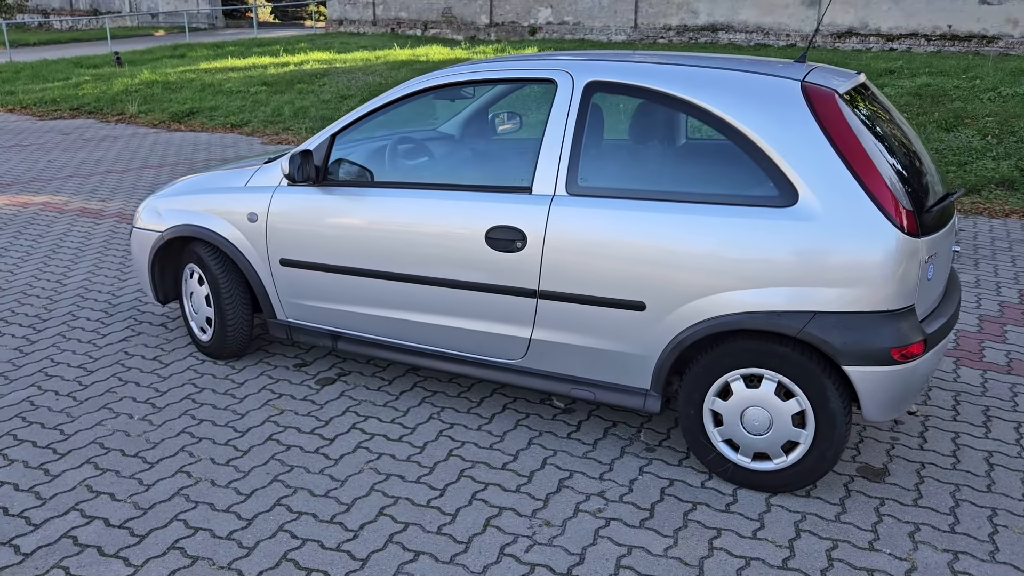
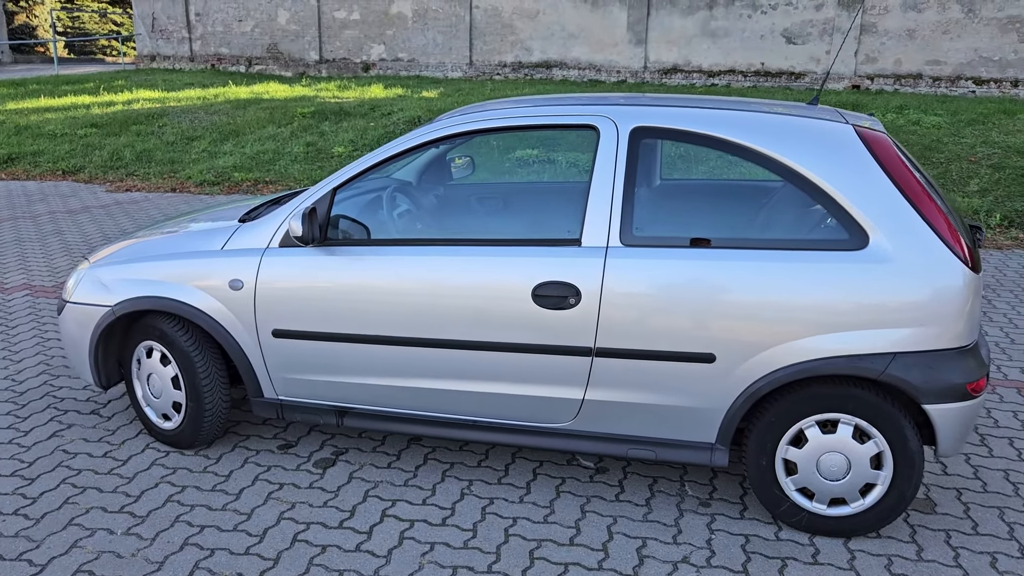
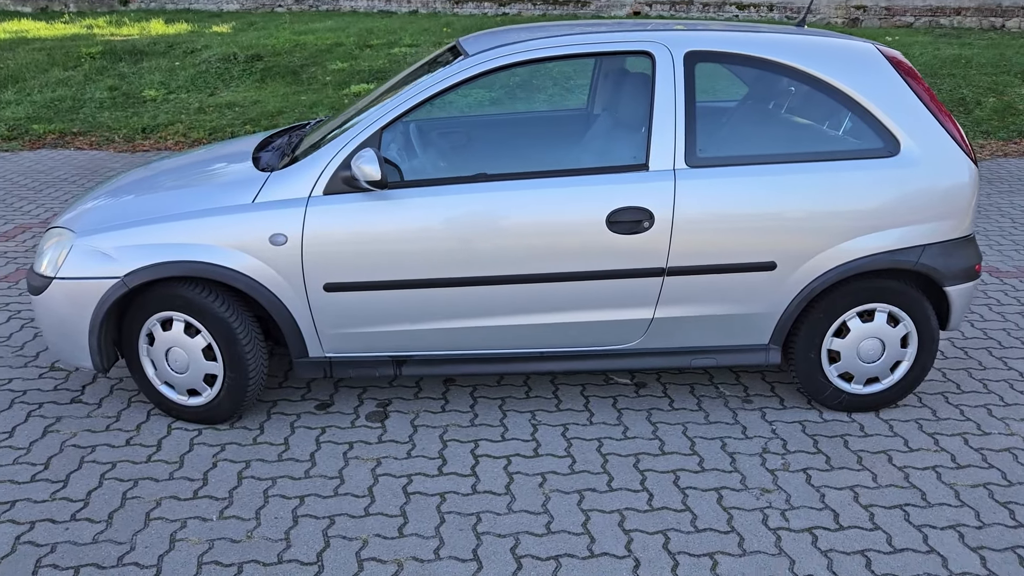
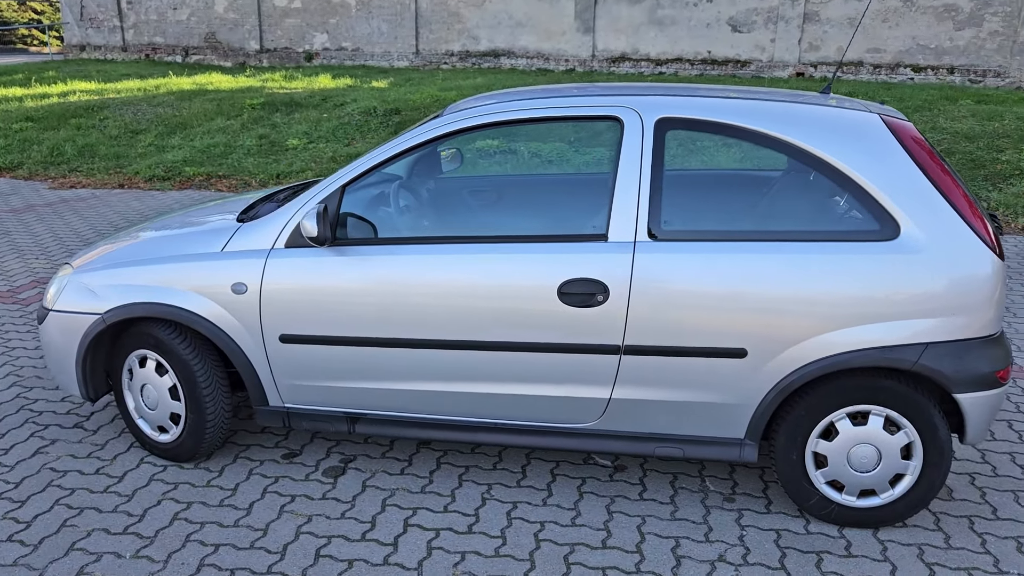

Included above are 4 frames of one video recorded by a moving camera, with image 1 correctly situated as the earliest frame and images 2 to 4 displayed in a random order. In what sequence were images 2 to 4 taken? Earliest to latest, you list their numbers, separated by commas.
2, 4, 3
